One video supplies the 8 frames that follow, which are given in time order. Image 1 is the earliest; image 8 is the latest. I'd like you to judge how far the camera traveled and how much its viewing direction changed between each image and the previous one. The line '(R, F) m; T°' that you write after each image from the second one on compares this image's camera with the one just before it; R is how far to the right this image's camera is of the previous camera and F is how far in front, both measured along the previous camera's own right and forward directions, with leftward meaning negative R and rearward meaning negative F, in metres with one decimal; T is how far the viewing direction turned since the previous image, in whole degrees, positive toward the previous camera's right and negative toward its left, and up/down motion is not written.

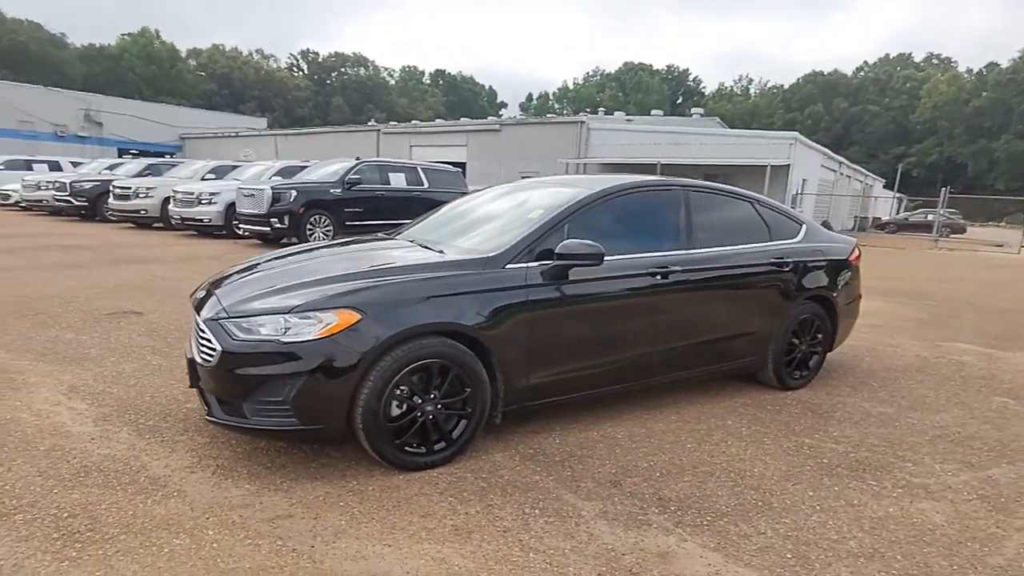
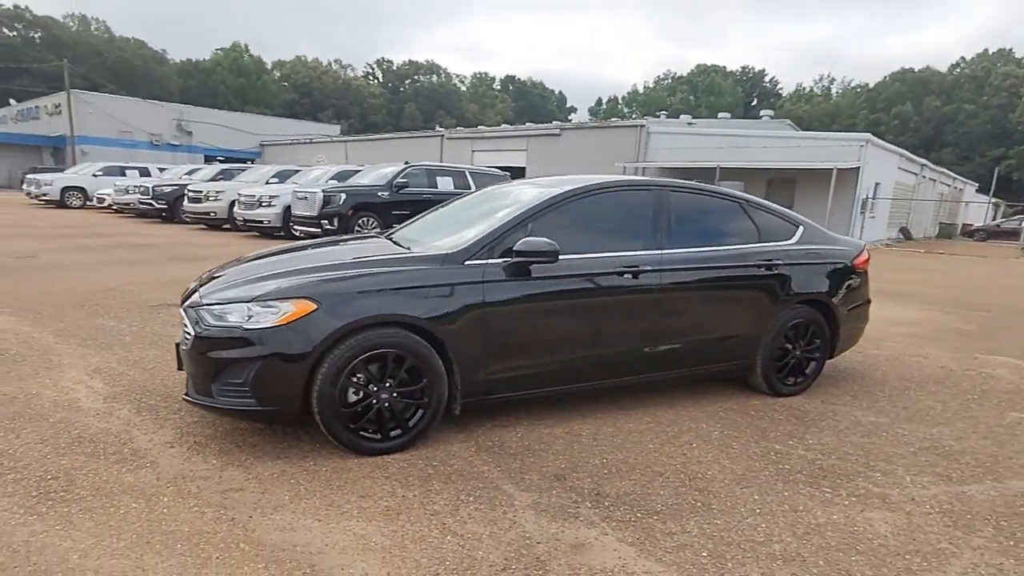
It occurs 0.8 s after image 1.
(+0.6, -0.1) m; -7°
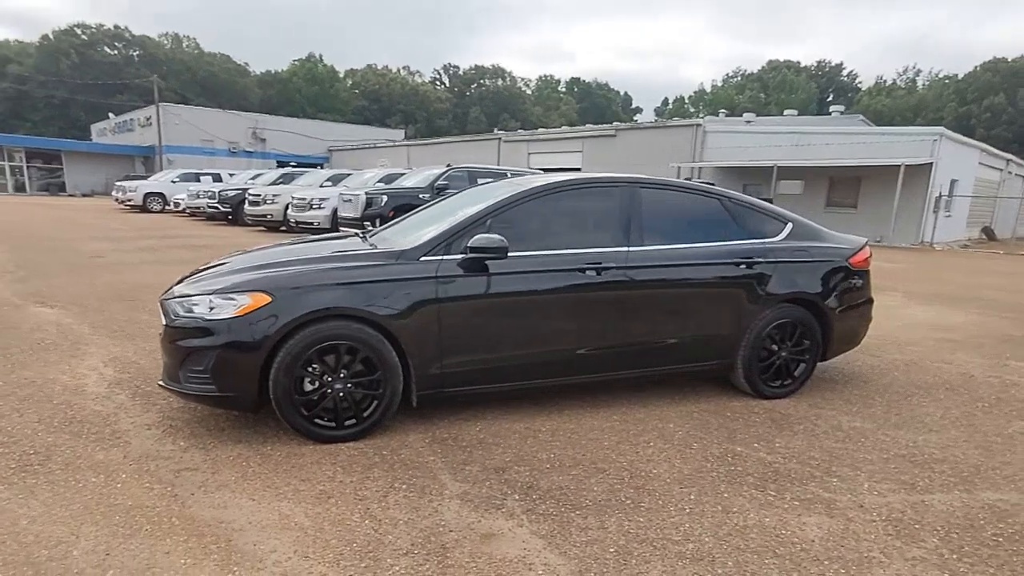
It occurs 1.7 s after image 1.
(+0.6, 0.0) m; -6°
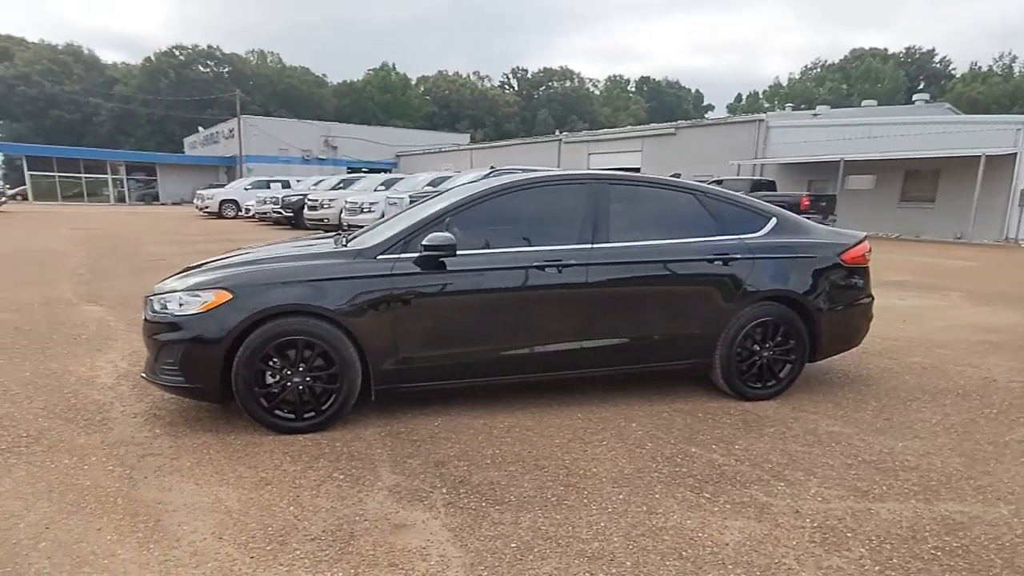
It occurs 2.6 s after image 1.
(+0.7, 0.0) m; -7°
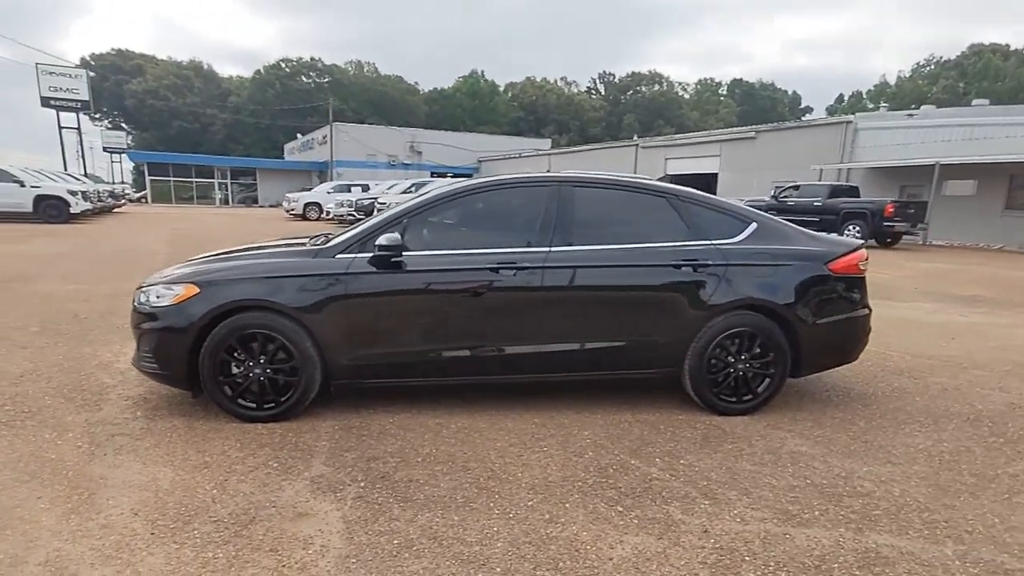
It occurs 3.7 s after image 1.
(+0.8, +0.1) m; -8°
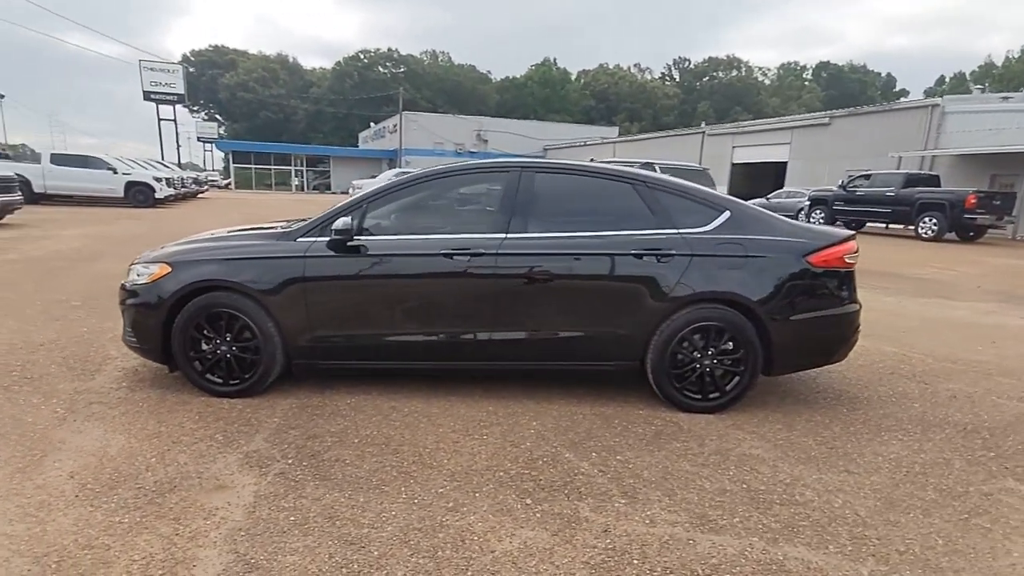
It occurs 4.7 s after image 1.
(+0.7, +0.1) m; -7°
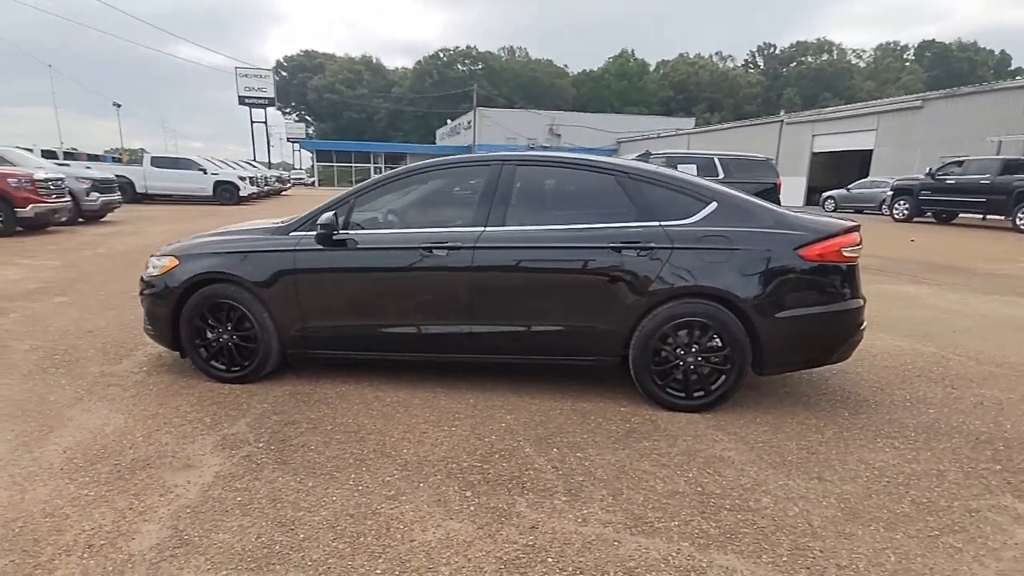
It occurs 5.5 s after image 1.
(+0.6, +0.1) m; -7°
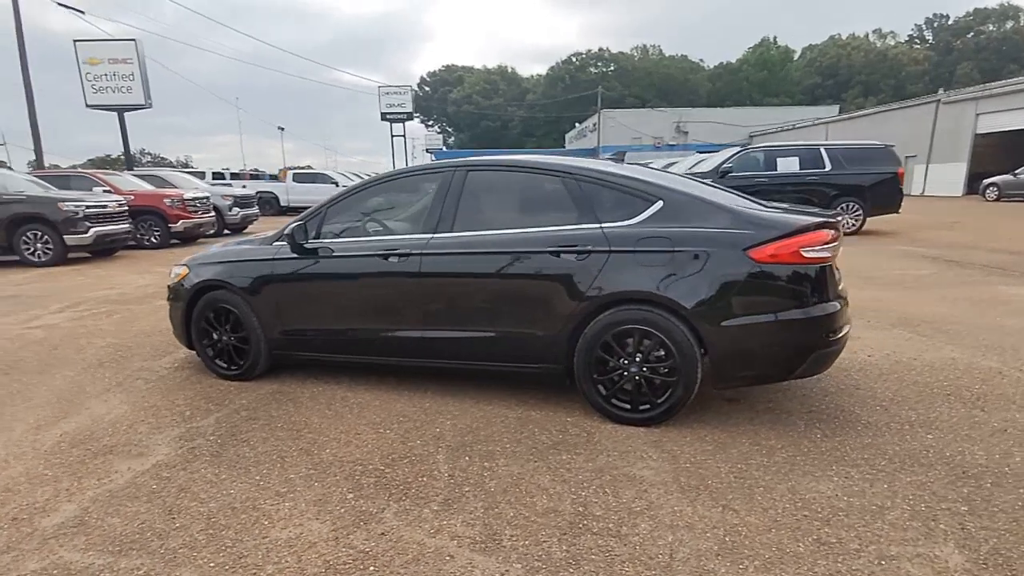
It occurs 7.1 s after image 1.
(+1.1, +0.2) m; -13°
